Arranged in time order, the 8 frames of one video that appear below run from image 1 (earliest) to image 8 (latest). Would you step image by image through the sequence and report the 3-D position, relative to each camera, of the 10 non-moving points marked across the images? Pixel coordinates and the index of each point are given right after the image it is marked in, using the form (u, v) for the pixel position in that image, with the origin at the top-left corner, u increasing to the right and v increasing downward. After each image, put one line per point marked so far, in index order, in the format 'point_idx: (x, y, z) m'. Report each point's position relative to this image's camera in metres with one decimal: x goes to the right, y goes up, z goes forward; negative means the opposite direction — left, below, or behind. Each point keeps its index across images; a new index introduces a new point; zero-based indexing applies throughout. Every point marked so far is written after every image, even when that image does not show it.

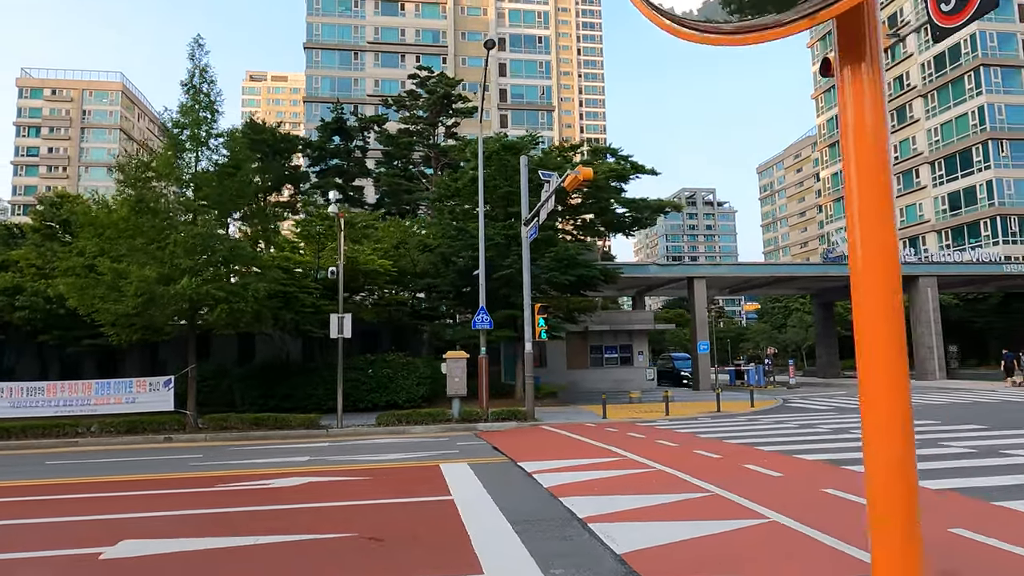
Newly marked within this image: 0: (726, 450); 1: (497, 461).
0: (+4.0, -3.1, +12.6) m
1: (-0.3, -3.2, +12.3) m
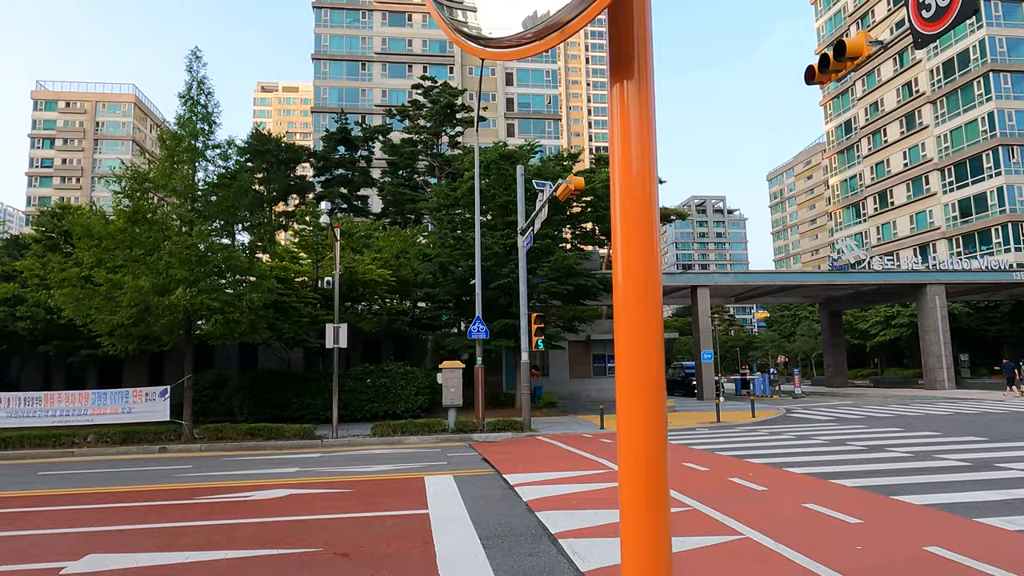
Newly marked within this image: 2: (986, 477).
0: (+3.7, -3.3, +12.4) m
1: (-0.5, -3.4, +12.2) m
2: (+7.1, -2.8, +10.1) m
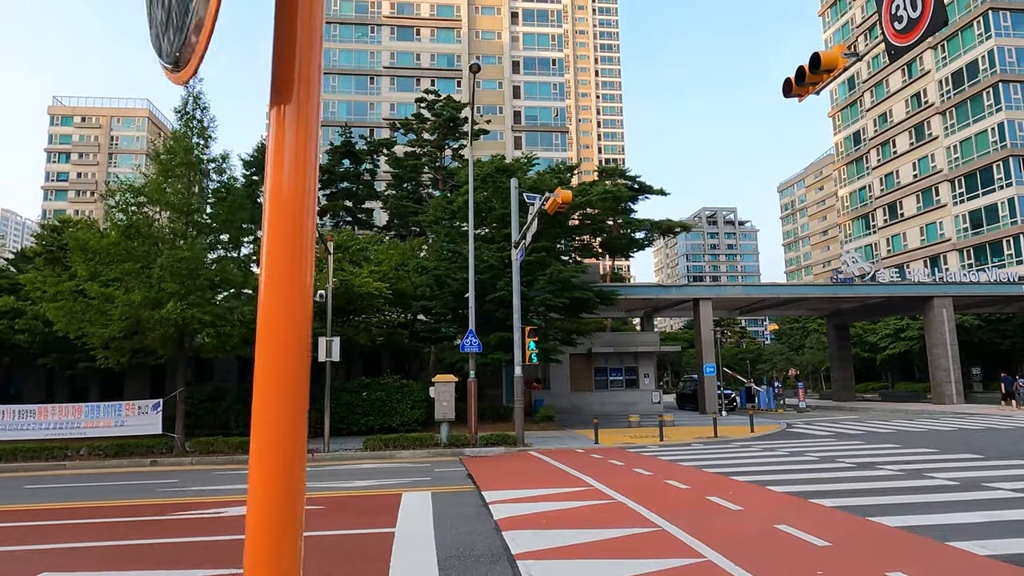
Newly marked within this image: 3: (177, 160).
0: (+3.4, -3.5, +12.2) m
1: (-0.9, -3.6, +12.1) m
2: (+6.7, -3.1, +9.8) m
3: (-9.8, +3.7, +19.5) m
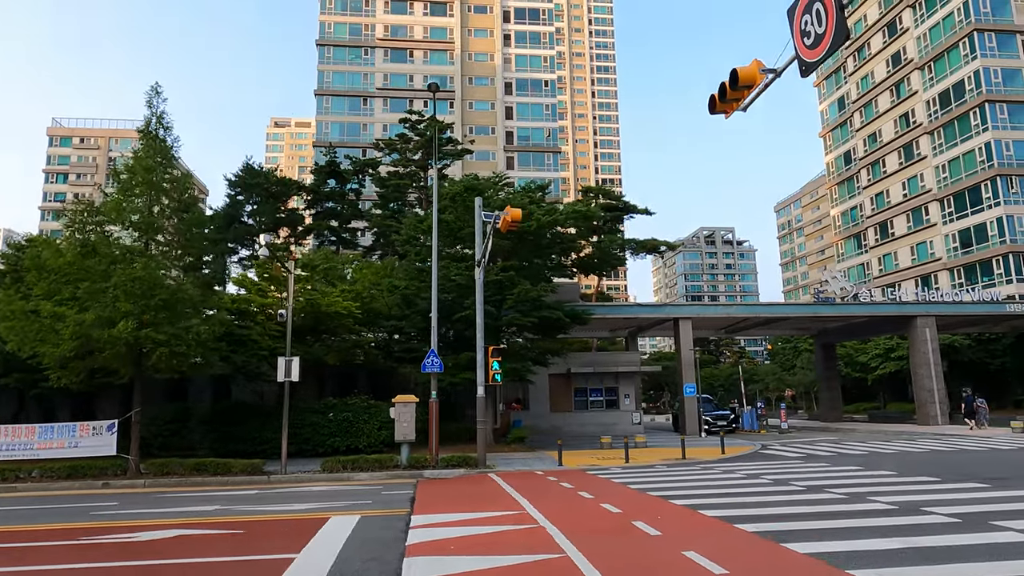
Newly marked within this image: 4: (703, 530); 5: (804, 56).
0: (+2.2, -3.9, +11.9) m
1: (-2.1, -4.0, +11.8) m
2: (+5.6, -3.3, +9.5) m
3: (-11.0, +3.2, +19.4) m
4: (+2.6, -3.4, +9.4) m
5: (+3.7, +2.9, +8.4) m
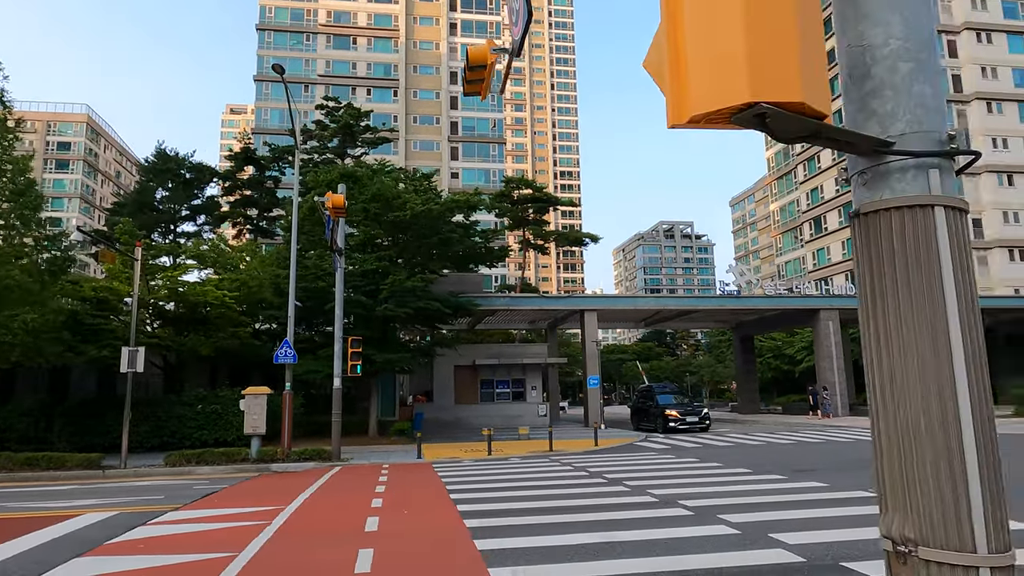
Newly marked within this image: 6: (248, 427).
0: (-1.7, -3.7, +11.6) m
1: (-6.0, -3.8, +11.3) m
2: (+1.7, -3.2, +9.3) m
3: (-15.1, +3.6, +18.5) m
4: (-1.2, -3.2, +9.1) m
5: (0.0, +3.1, +8.1) m
6: (-7.6, -4.0, +19.1) m
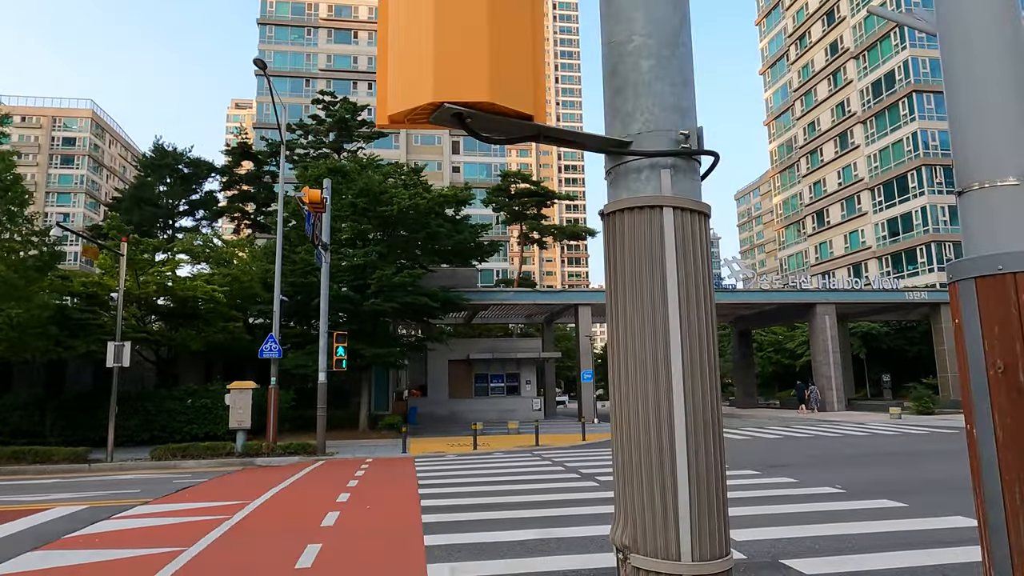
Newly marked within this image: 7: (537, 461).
0: (-2.3, -3.6, +11.7) m
1: (-6.5, -3.7, +11.4) m
2: (+1.2, -3.1, +9.3) m
3: (-15.6, +3.7, +18.6) m
4: (-1.8, -3.2, +9.2) m
5: (-0.6, +3.1, +8.1) m
6: (-8.0, -3.8, +19.2) m
7: (+0.7, -4.5, +17.3) m
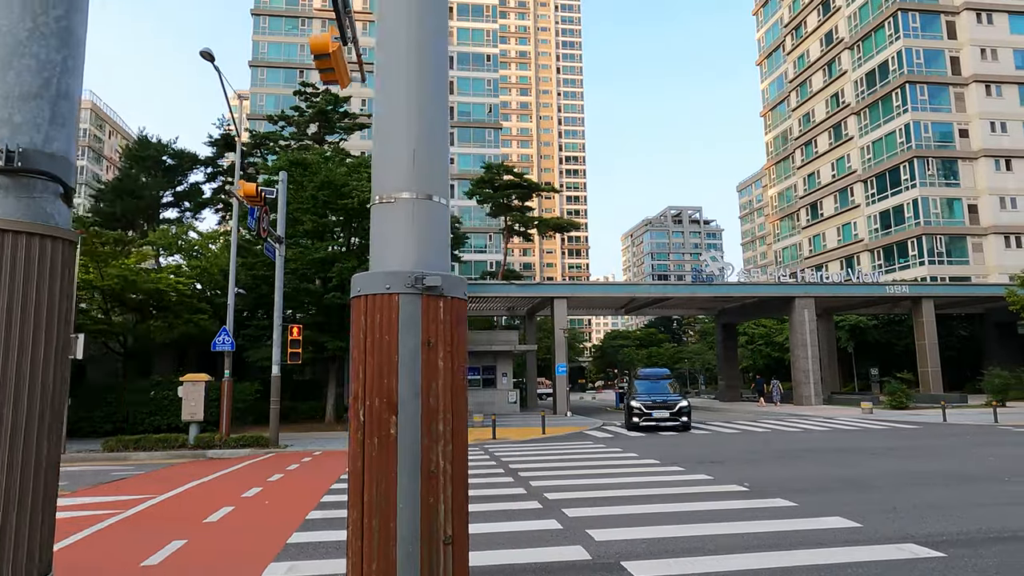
0: (-3.8, -3.5, +11.7) m
1: (-8.0, -3.6, +11.4) m
2: (-0.4, -3.1, +9.3) m
3: (-17.0, +3.9, +18.6) m
4: (-3.3, -3.1, +9.2) m
5: (-2.1, +3.2, +8.0) m
6: (-9.4, -3.6, +19.3) m
7: (-0.8, -4.3, +17.3) m
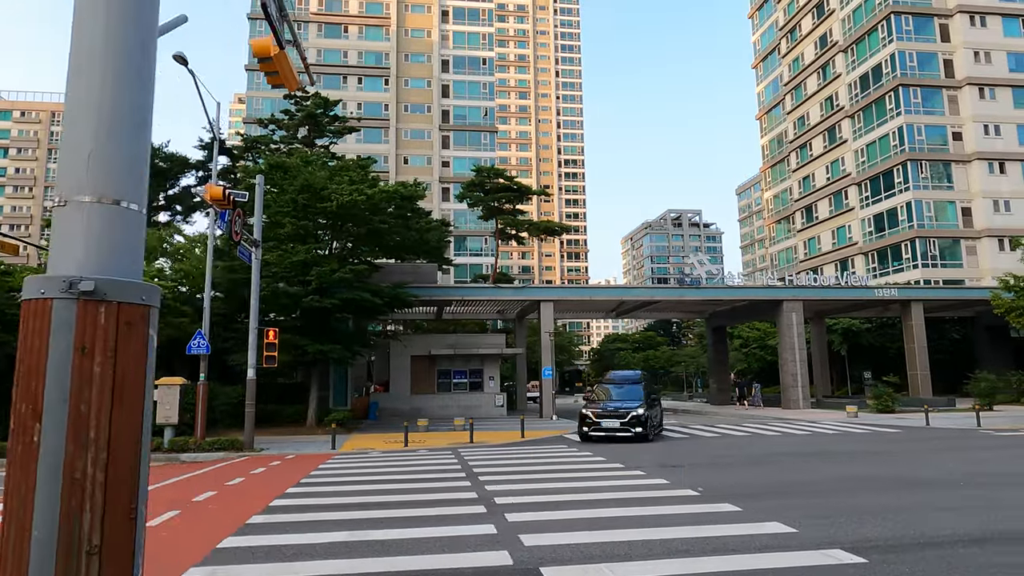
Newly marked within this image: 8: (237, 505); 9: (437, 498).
0: (-4.5, -3.5, +11.6) m
1: (-8.8, -3.6, +11.4) m
2: (-1.1, -3.1, +9.3) m
3: (-17.7, +3.8, +18.7) m
4: (-4.1, -3.2, +9.1) m
5: (-2.9, +3.1, +8.0) m
6: (-10.2, -3.7, +19.3) m
7: (-1.5, -4.4, +17.2) m
8: (-4.1, -3.3, +10.2) m
9: (-1.2, -3.3, +10.4) m
